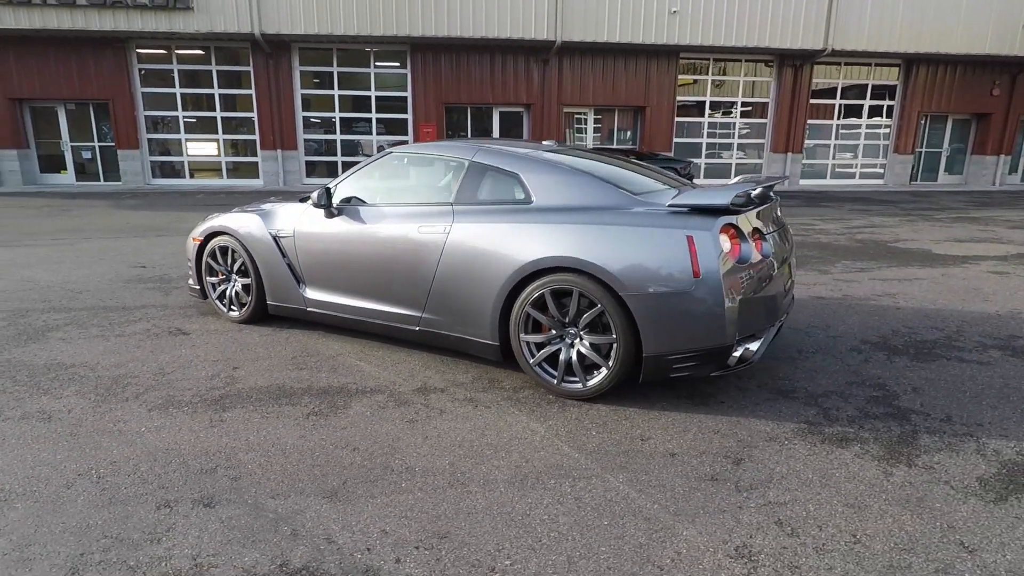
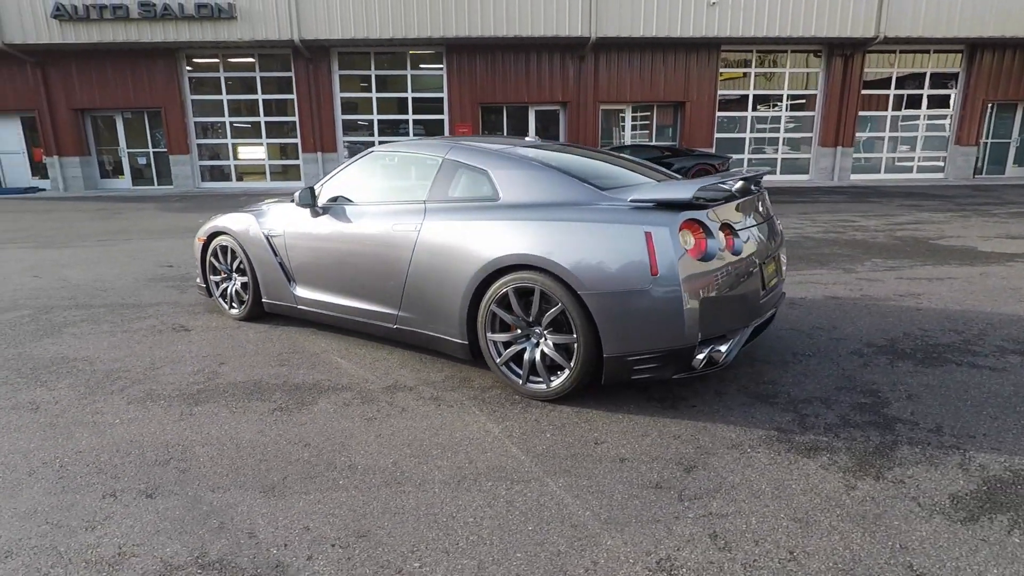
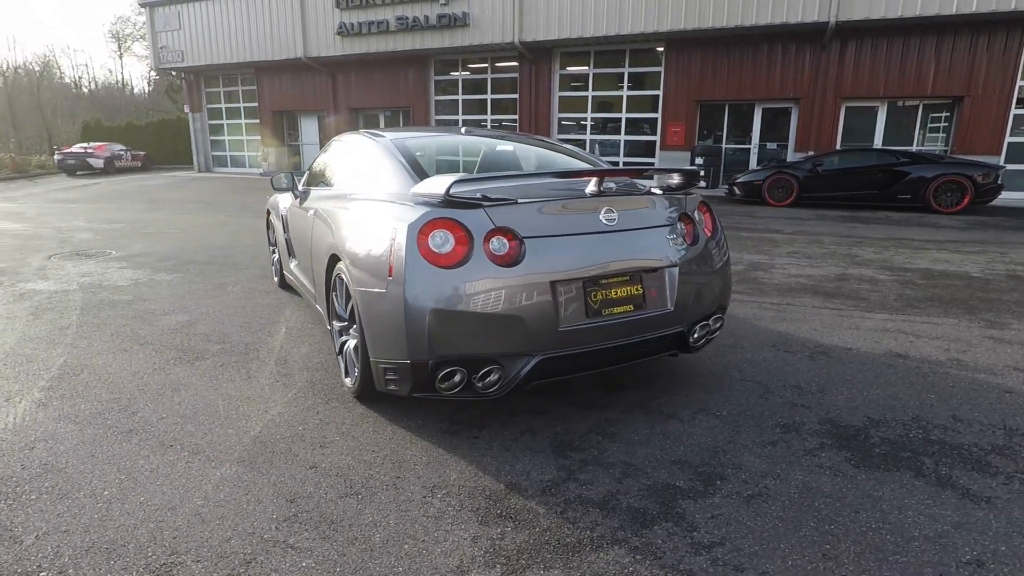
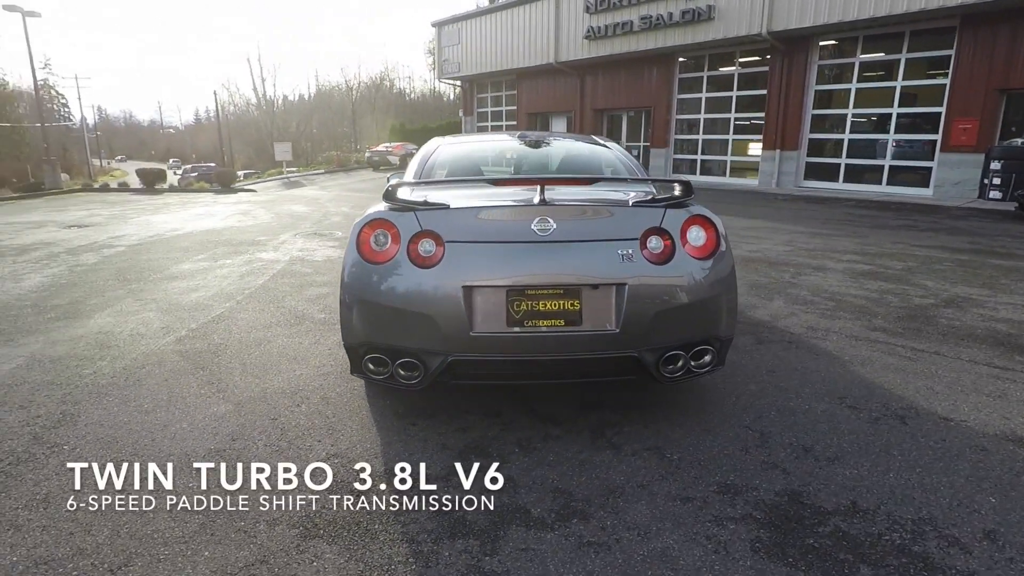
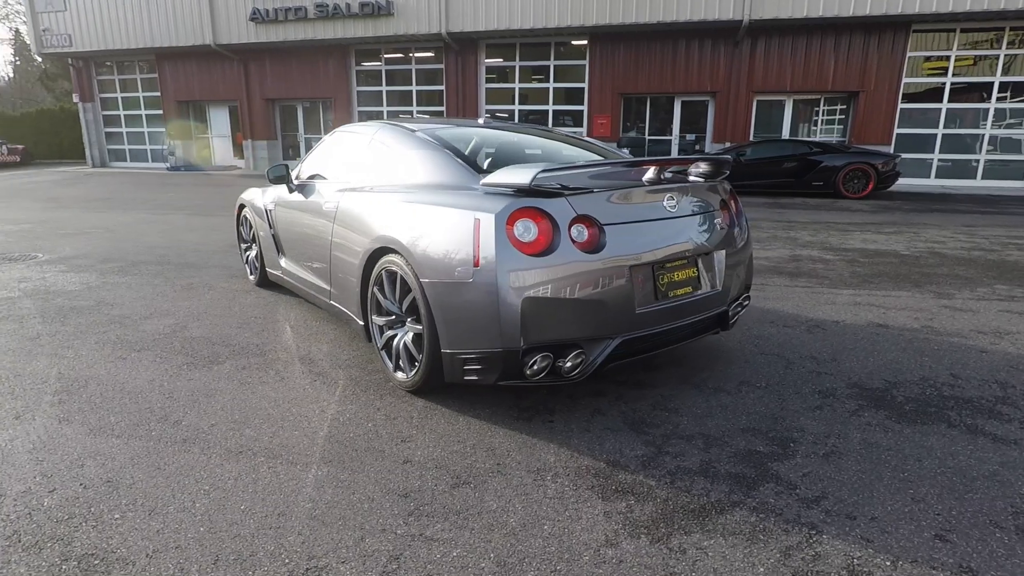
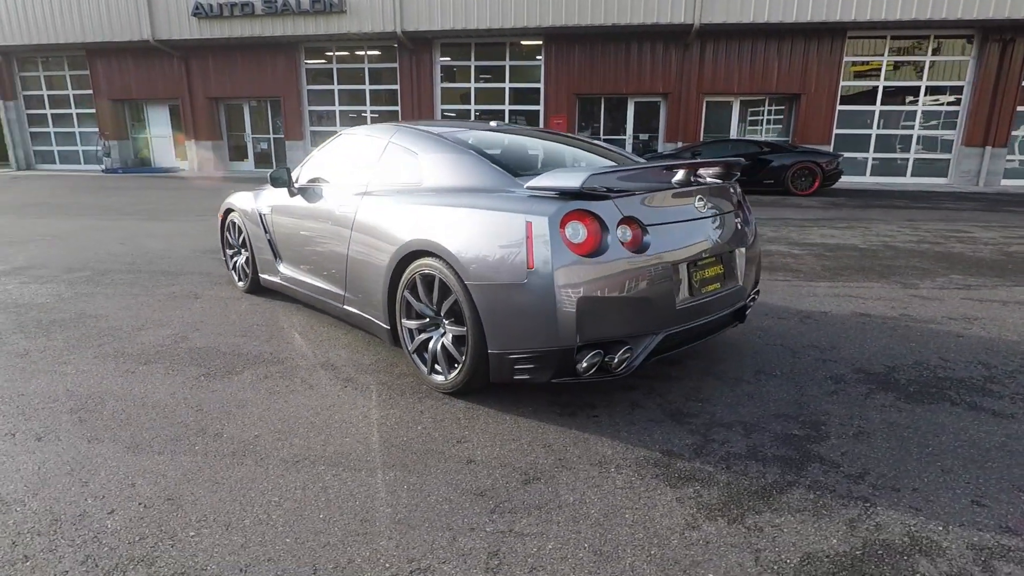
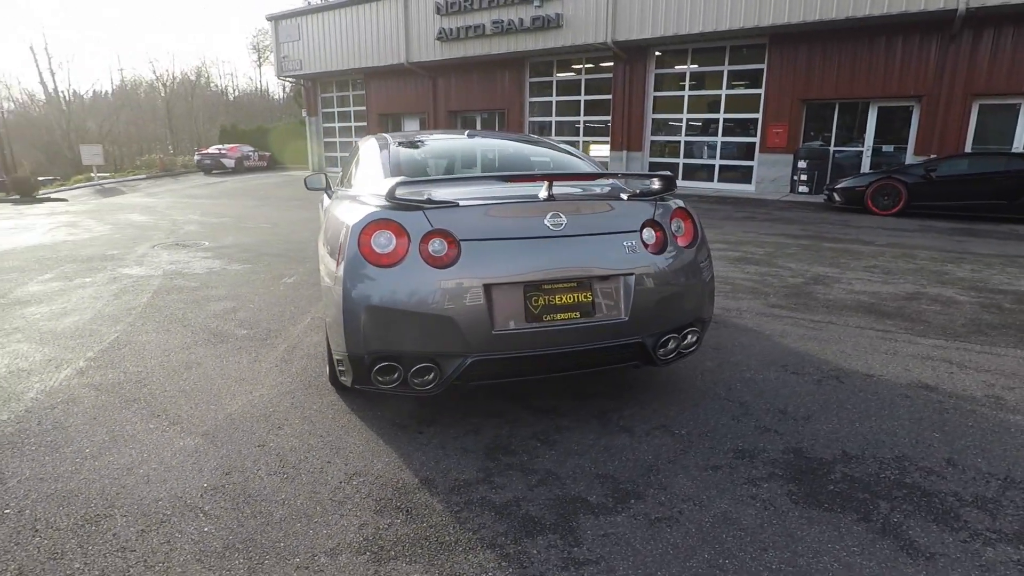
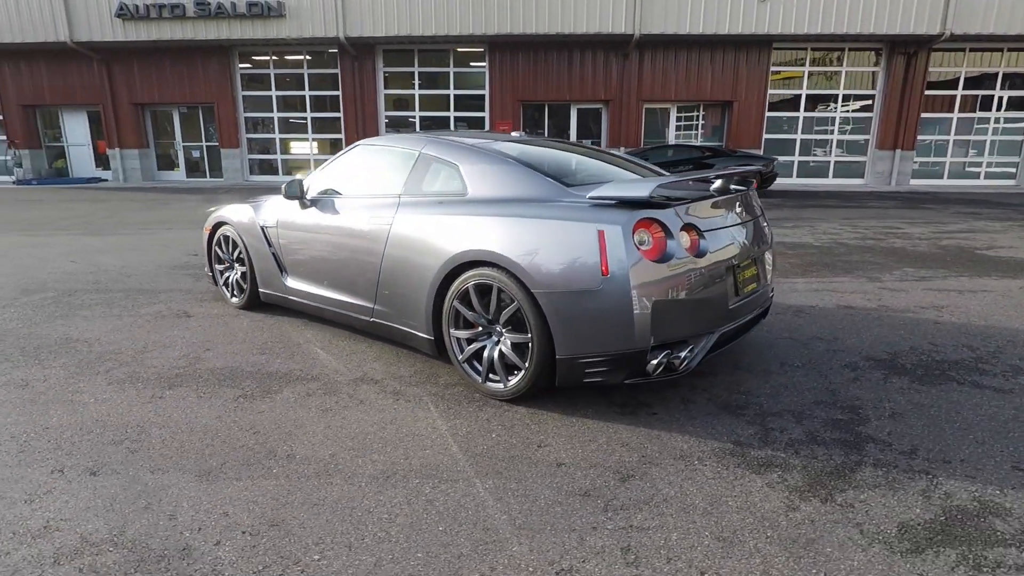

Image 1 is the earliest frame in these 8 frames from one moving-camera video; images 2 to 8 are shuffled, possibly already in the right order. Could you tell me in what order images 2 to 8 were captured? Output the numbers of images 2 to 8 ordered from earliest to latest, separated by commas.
2, 8, 6, 5, 3, 7, 4
